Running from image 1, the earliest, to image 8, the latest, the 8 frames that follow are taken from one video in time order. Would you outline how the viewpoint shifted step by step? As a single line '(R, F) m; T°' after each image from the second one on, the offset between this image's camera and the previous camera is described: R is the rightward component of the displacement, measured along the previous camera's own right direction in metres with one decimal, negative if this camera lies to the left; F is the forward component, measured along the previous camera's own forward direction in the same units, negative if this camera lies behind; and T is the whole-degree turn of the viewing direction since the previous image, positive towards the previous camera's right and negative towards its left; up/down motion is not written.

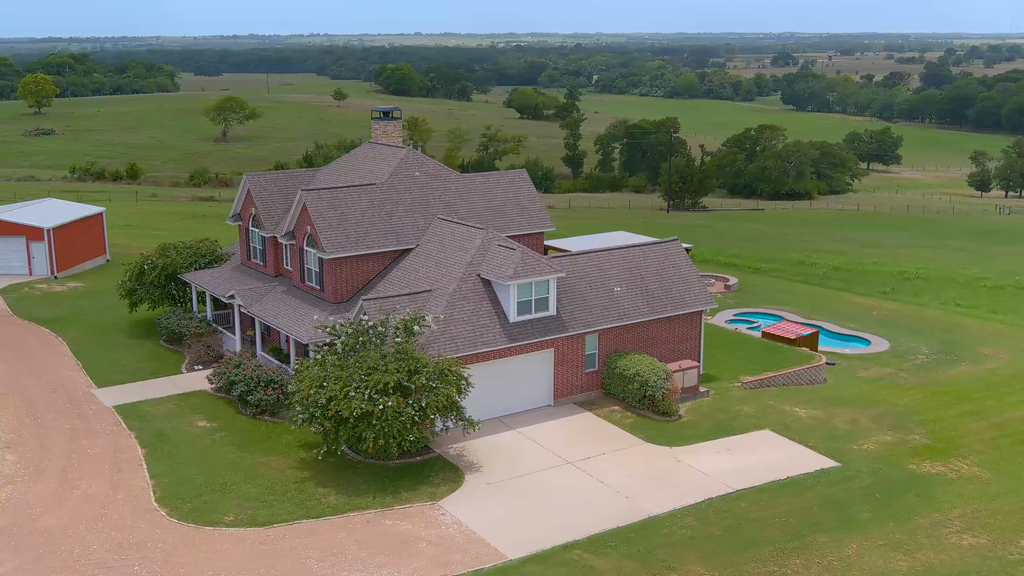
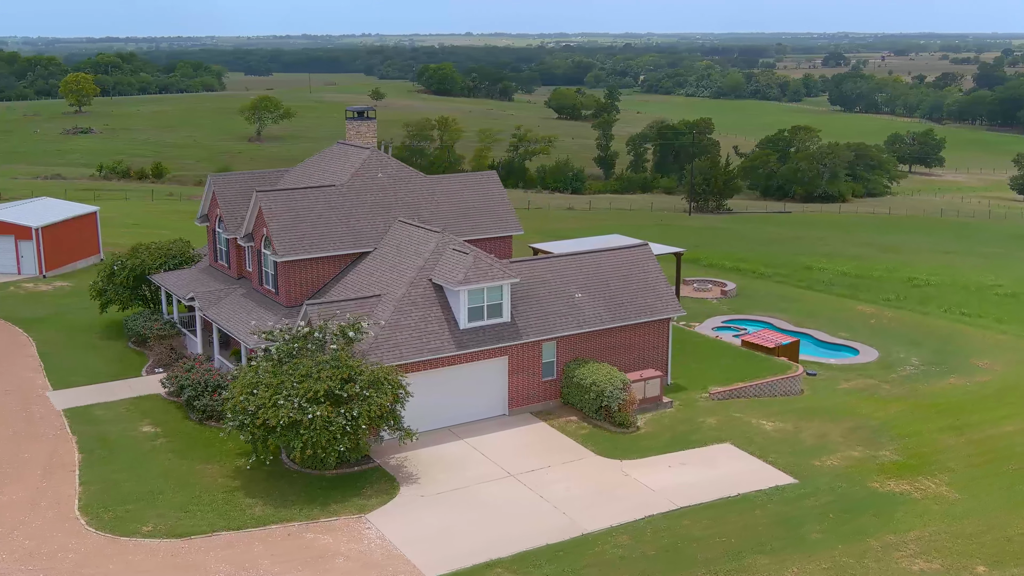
(+2.1, +0.8) m; -2°
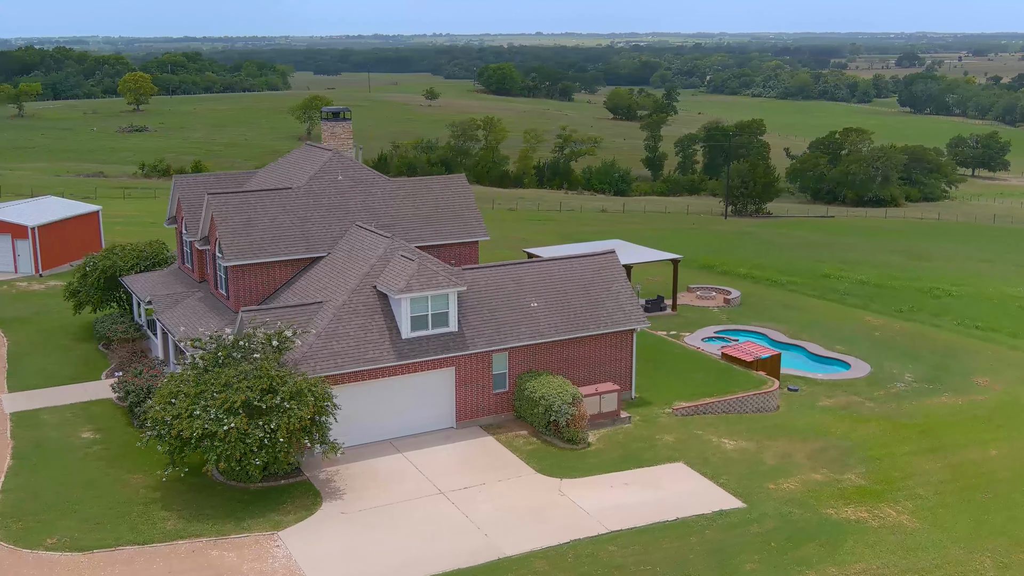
(+2.6, +1.0) m; -3°
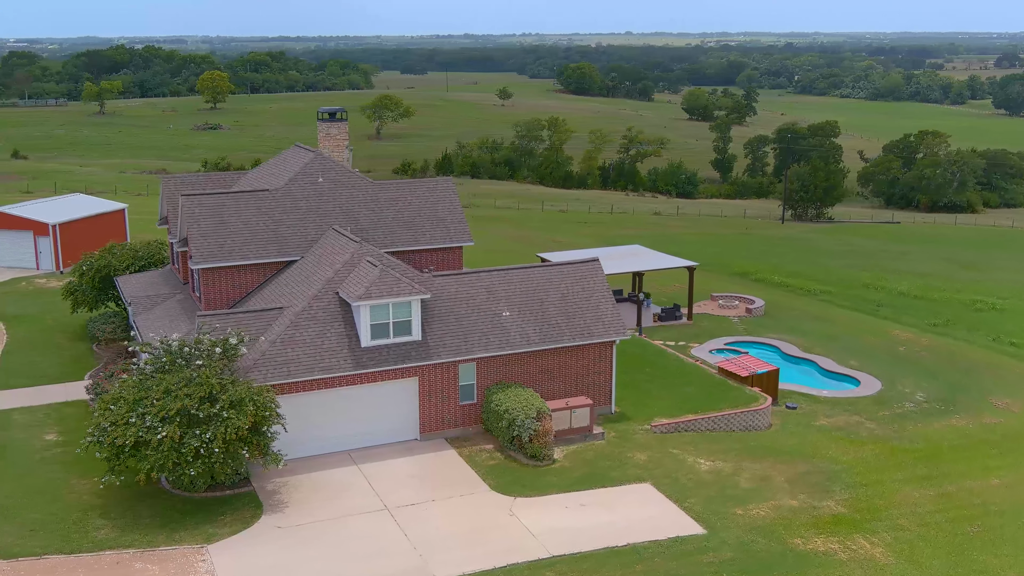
(+2.5, +1.0) m; -4°
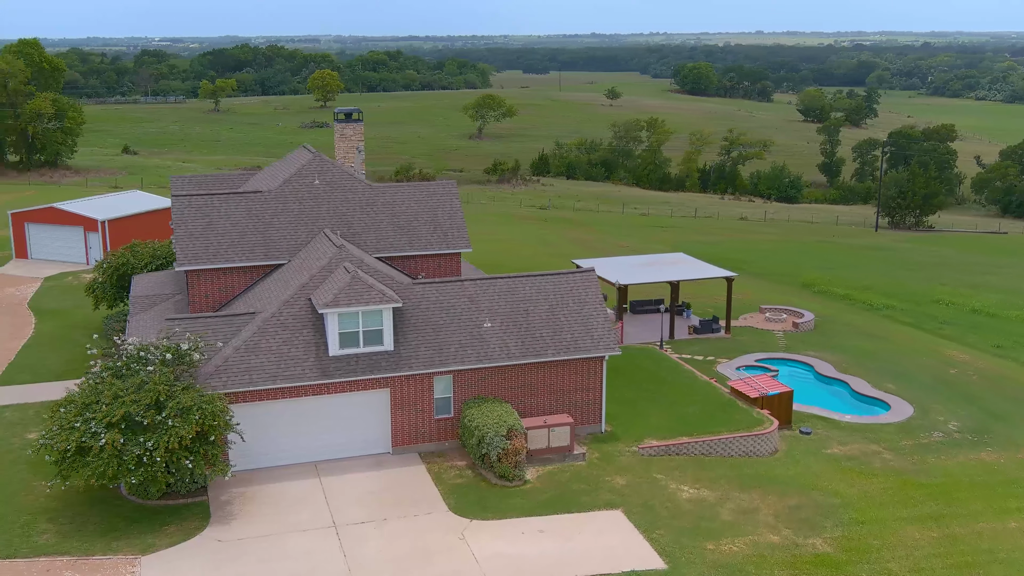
(+2.9, +1.2) m; -6°
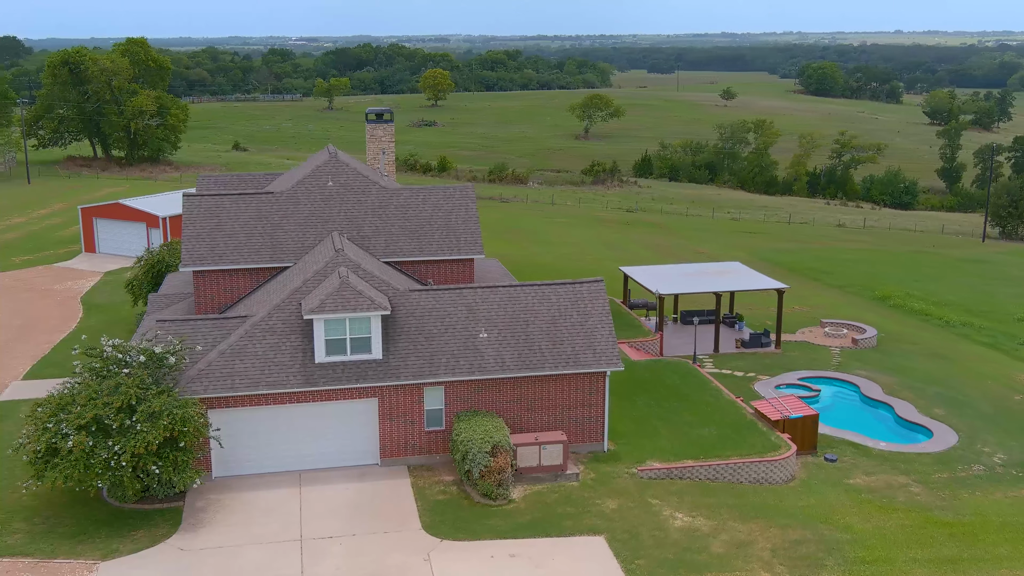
(+2.5, +1.1) m; -6°
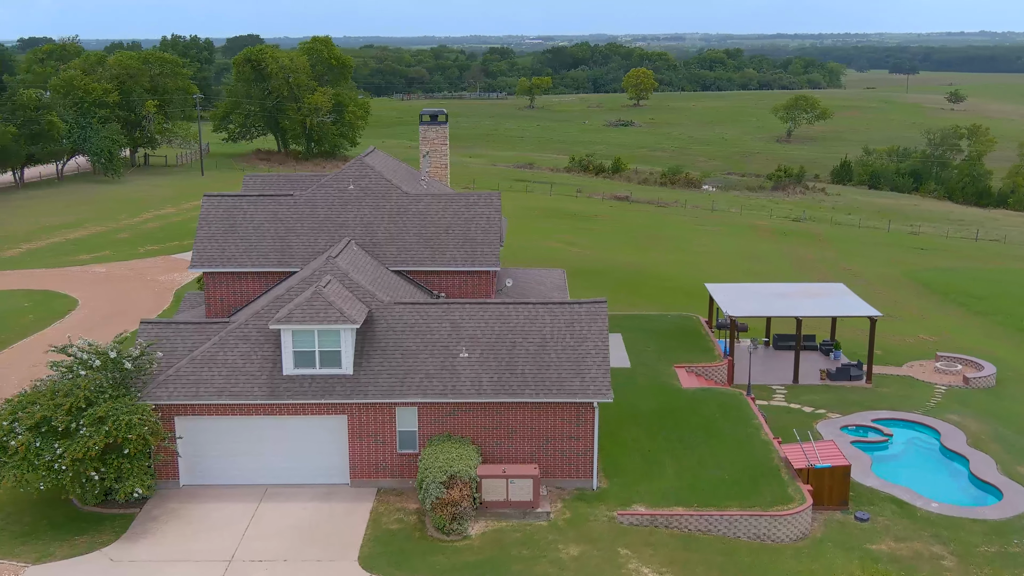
(+4.5, +2.1) m; -11°
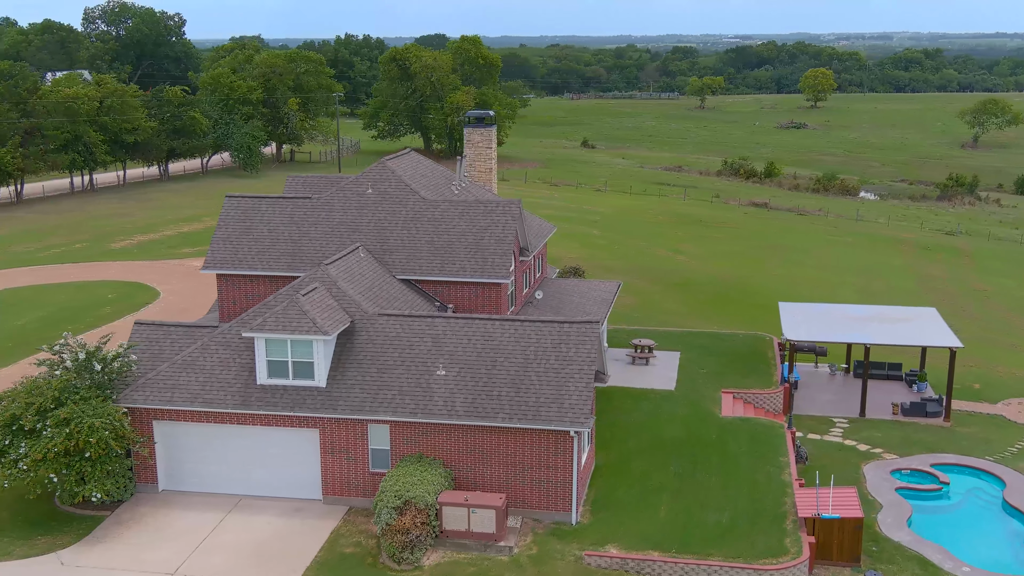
(+3.6, +1.6) m; -10°
